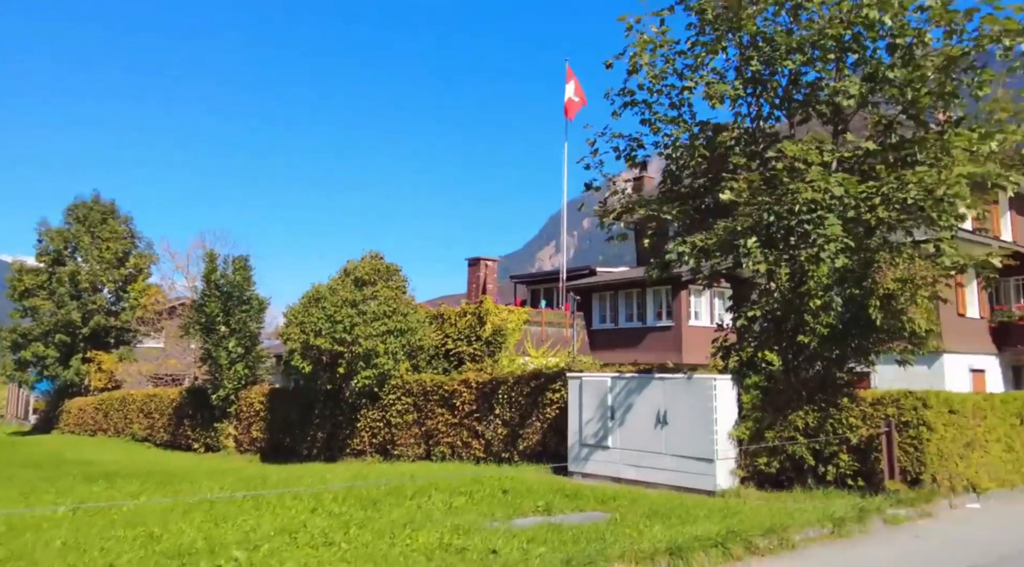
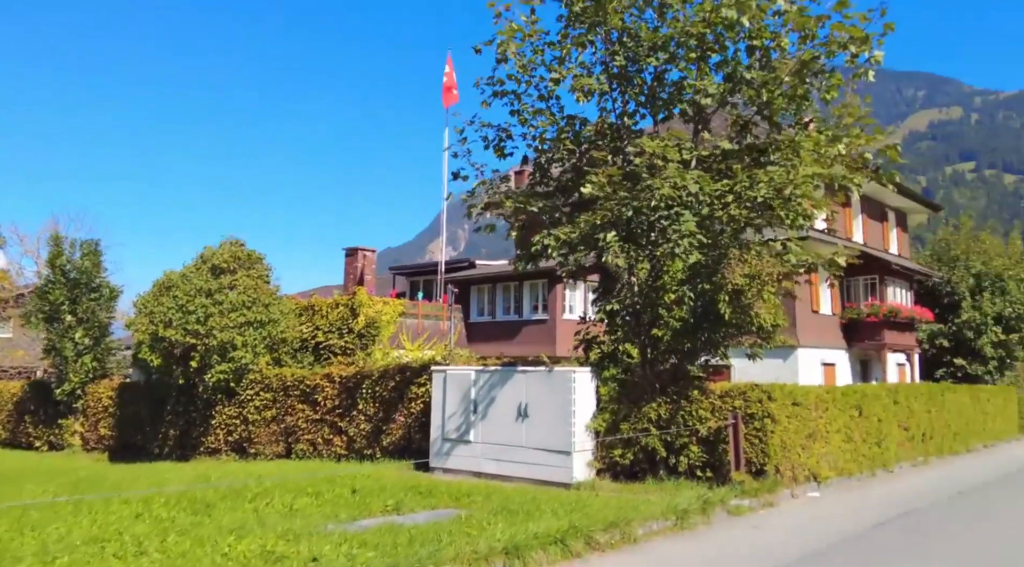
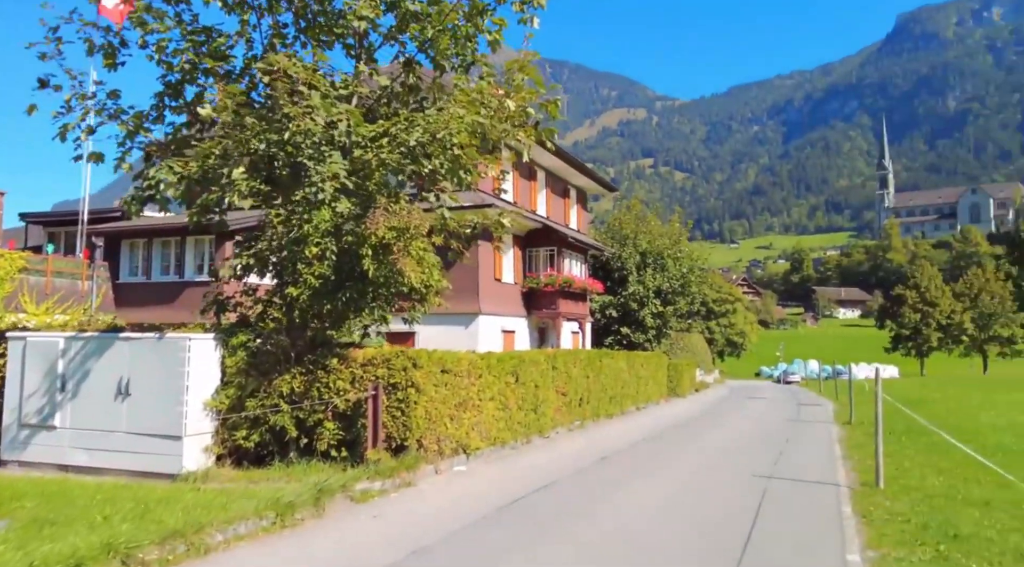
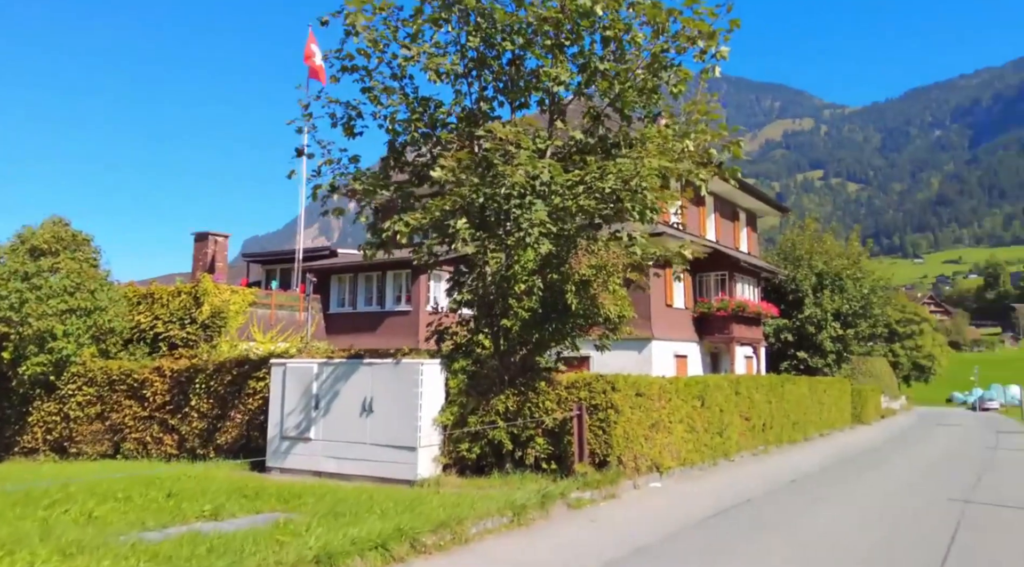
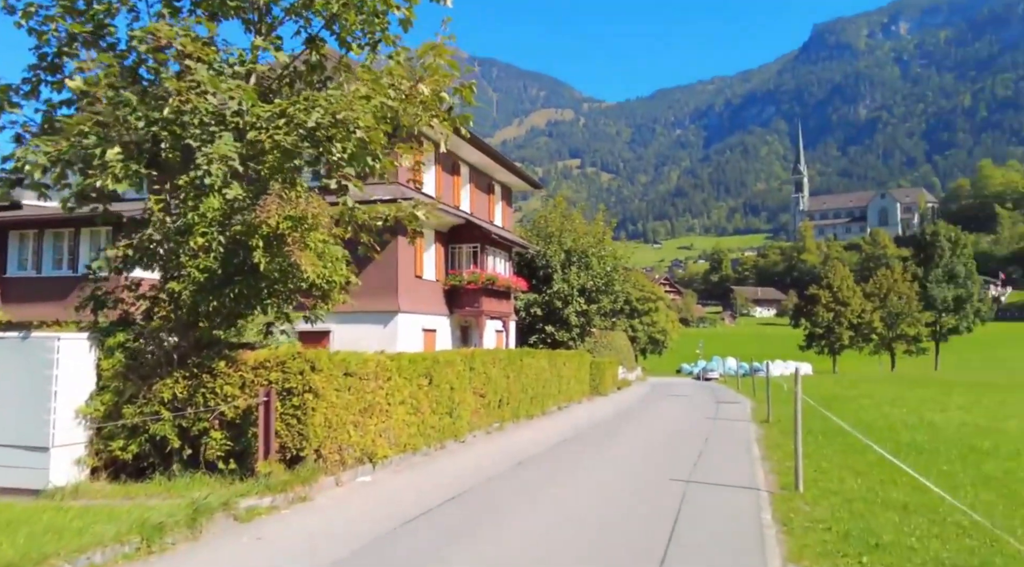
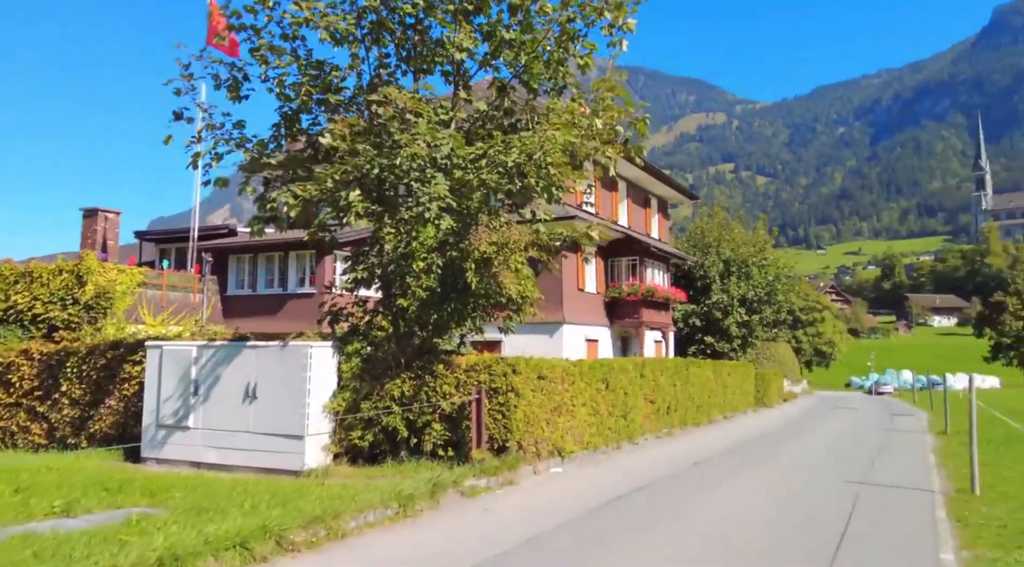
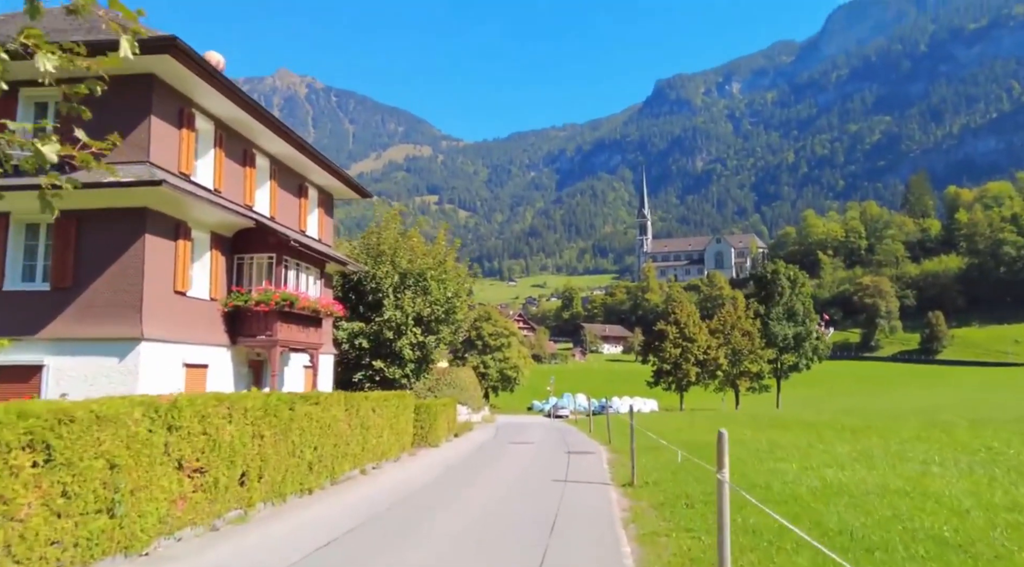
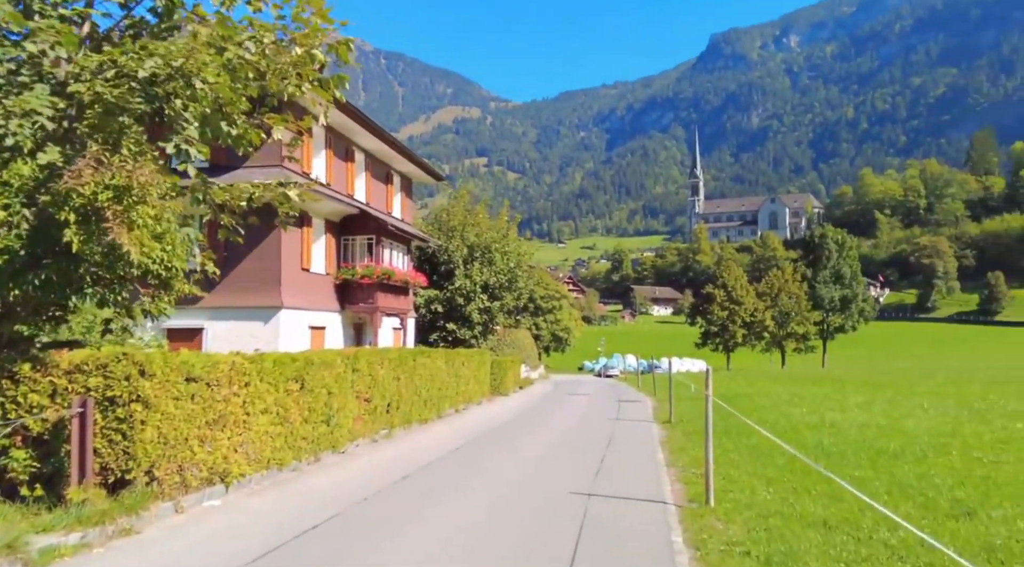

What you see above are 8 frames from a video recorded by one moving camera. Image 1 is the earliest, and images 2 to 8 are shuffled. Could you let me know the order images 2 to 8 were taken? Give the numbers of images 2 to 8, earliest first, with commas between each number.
2, 4, 6, 3, 5, 8, 7
